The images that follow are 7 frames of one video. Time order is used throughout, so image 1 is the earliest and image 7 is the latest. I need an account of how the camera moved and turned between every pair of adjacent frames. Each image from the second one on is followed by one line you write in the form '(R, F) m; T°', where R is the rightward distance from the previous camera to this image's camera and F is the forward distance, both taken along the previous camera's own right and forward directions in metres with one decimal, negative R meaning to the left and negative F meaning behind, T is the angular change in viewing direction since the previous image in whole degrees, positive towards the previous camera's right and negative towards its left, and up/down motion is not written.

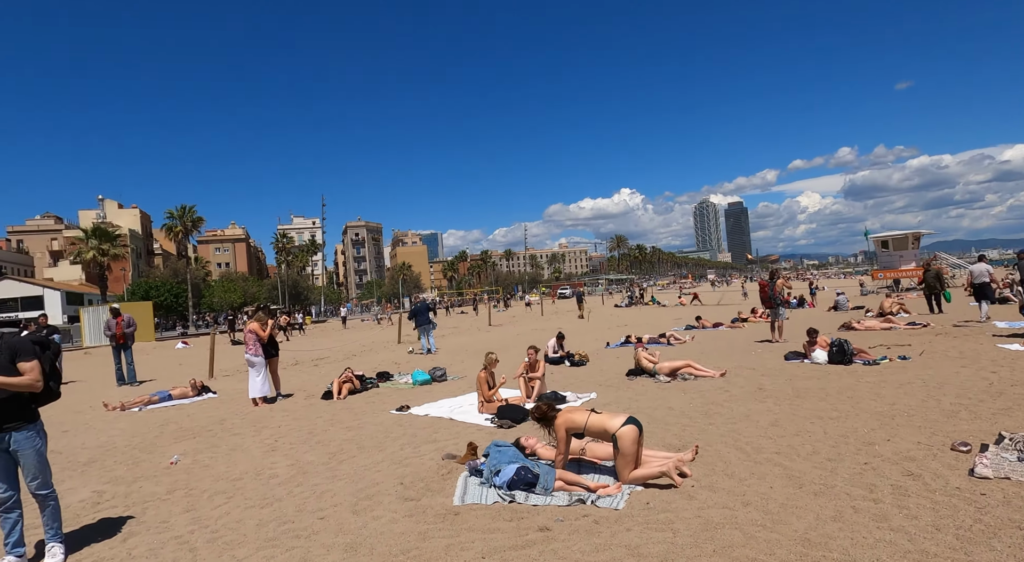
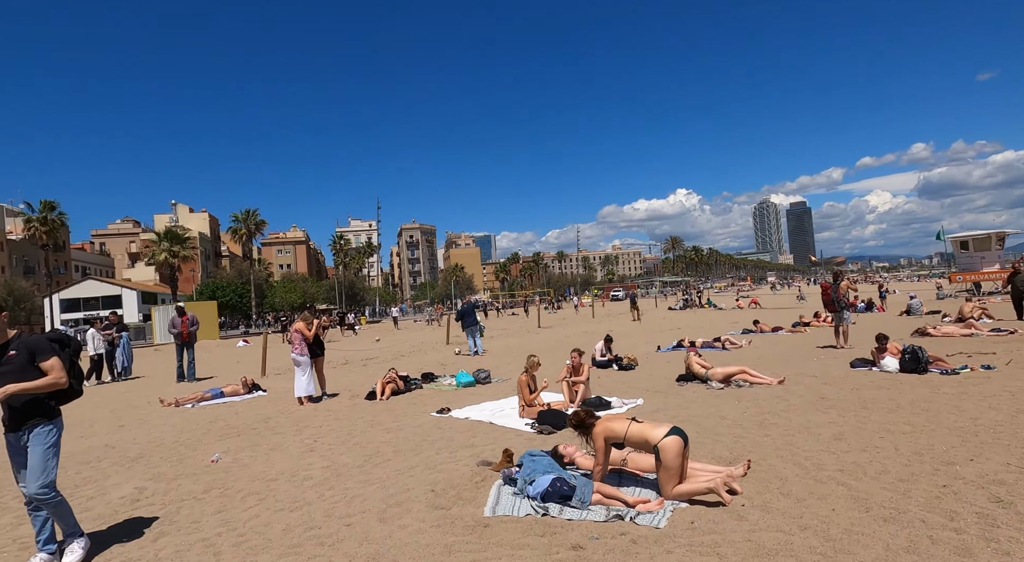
(+0.1, +0.3) m; -5°
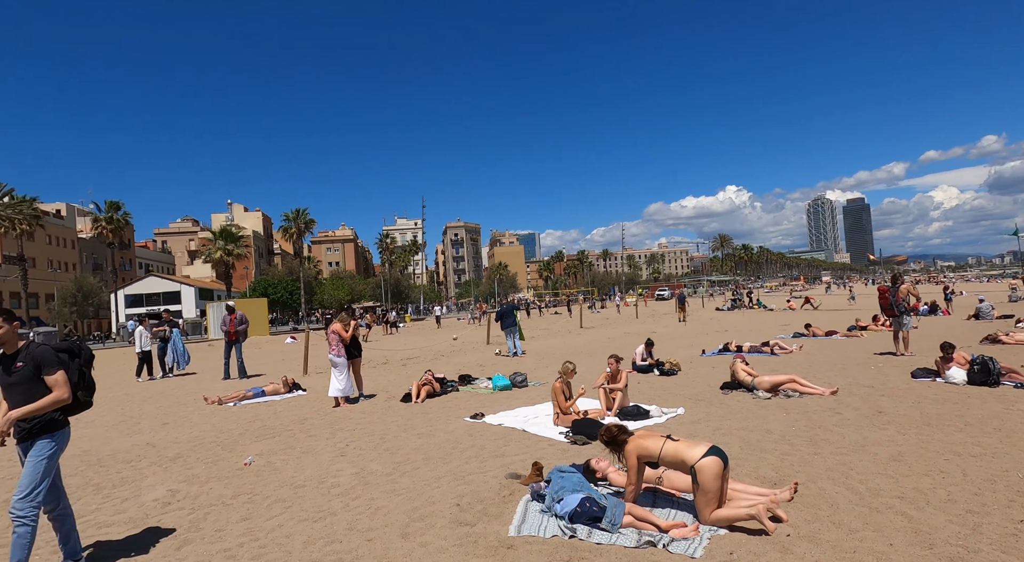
(+0.1, +0.2) m; -4°
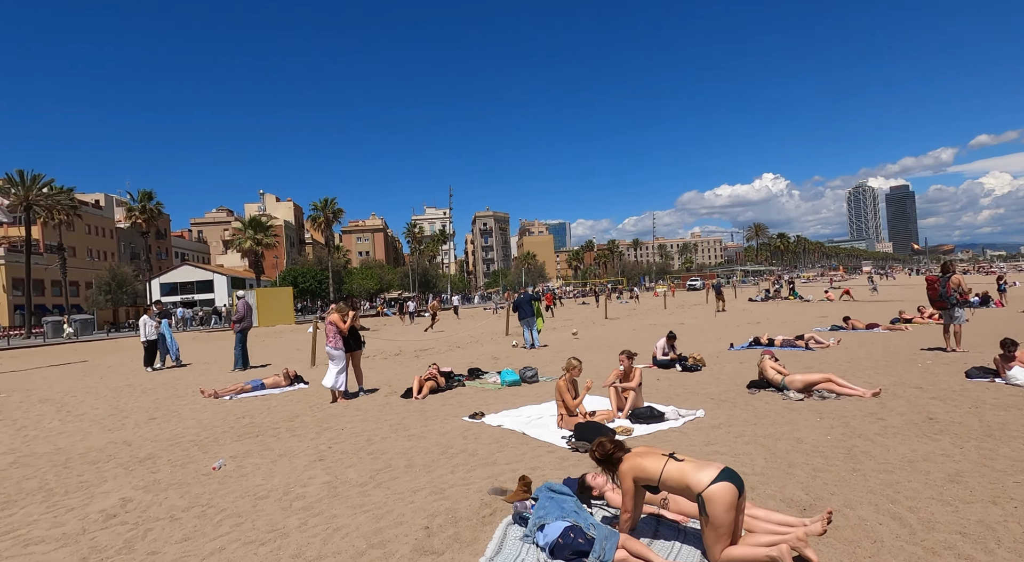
(+0.4, +0.8) m; -3°
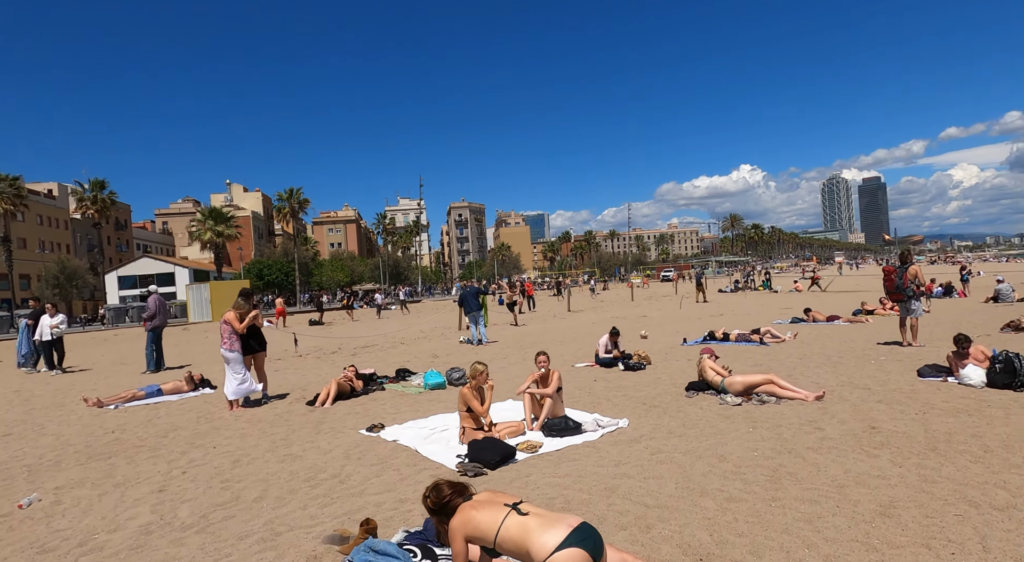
(+1.0, +0.9) m; +2°
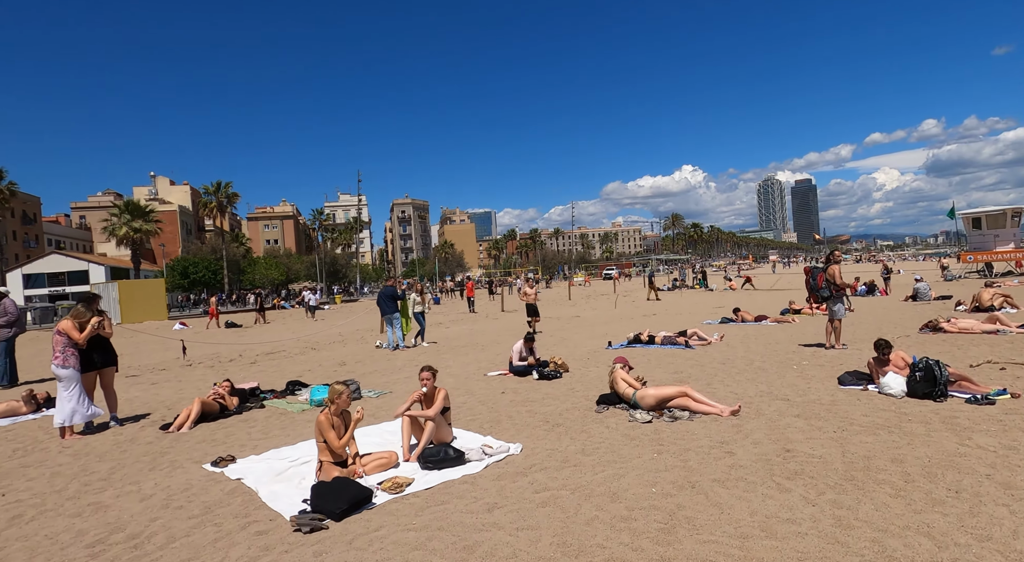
(+0.8, +1.0) m; +5°
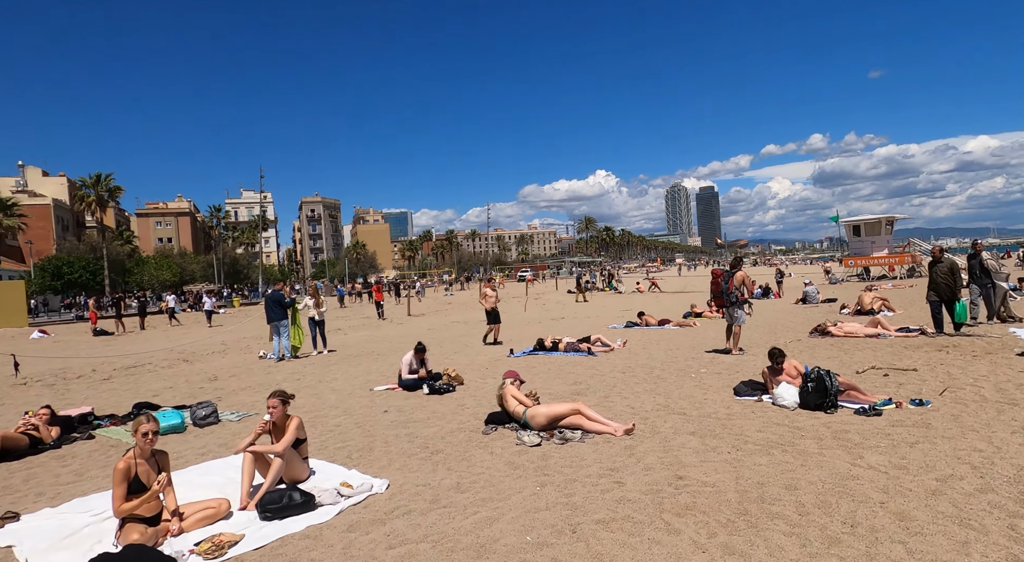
(+0.5, +0.8) m; +8°
